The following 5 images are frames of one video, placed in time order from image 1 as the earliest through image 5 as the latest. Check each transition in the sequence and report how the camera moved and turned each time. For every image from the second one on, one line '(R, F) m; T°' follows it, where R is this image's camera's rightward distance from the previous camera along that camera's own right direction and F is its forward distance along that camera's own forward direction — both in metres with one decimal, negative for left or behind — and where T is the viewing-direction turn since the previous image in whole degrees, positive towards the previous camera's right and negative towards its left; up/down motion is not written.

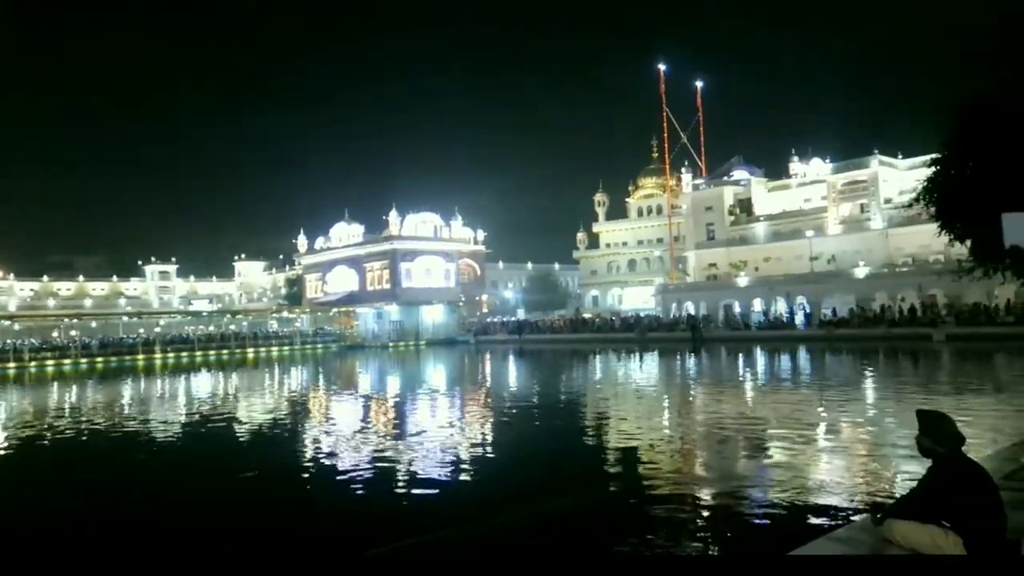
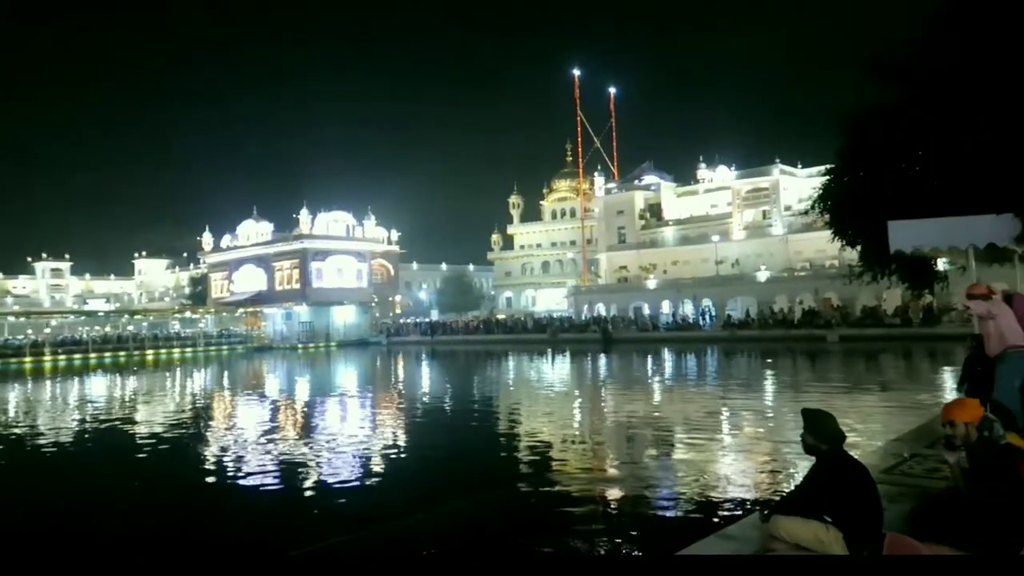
(+0.1, +0.1) m; +6°
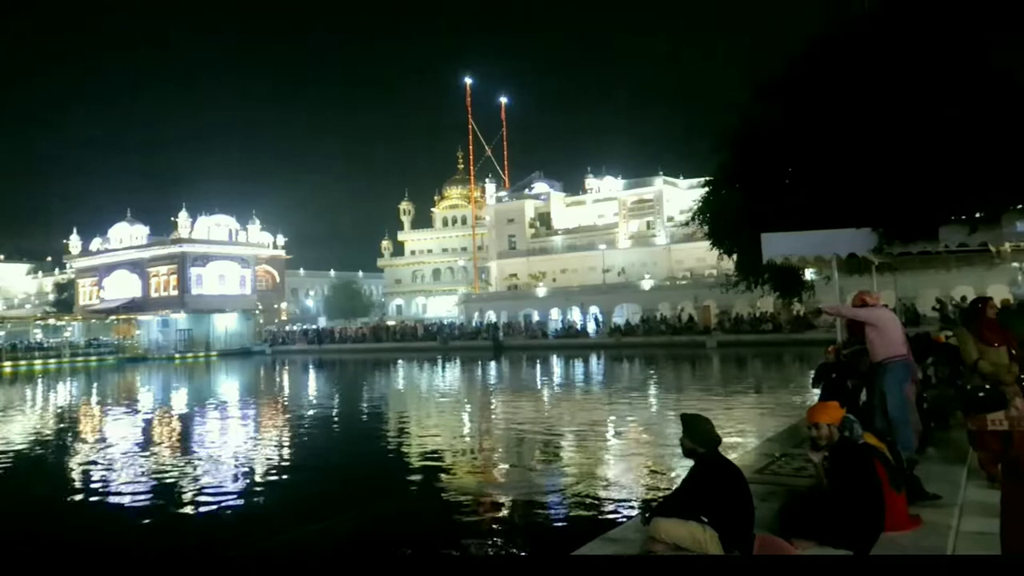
(0.0, 0.0) m; +8°
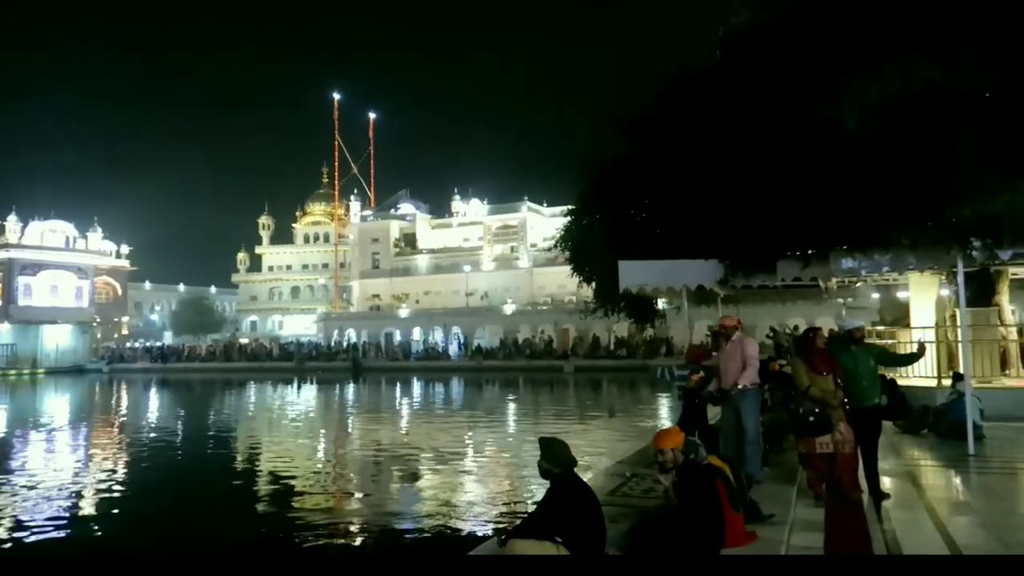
(0.0, 0.0) m; +10°
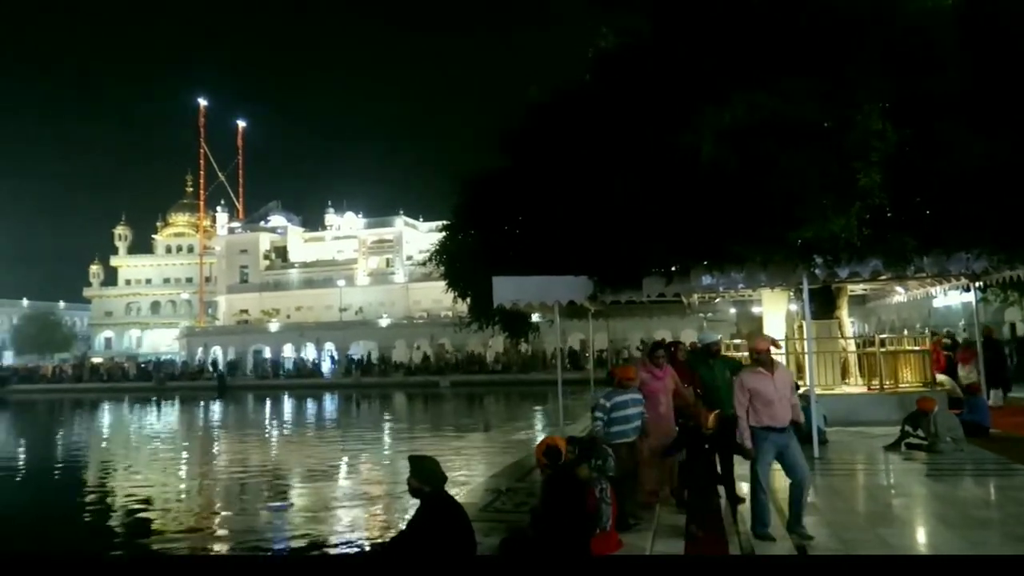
(0.0, -0.1) m; +9°
